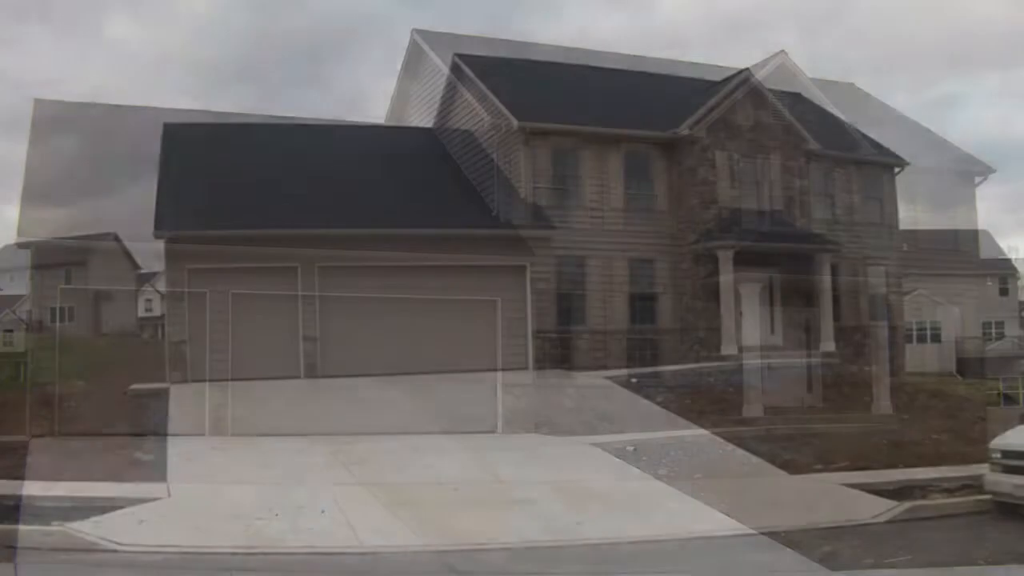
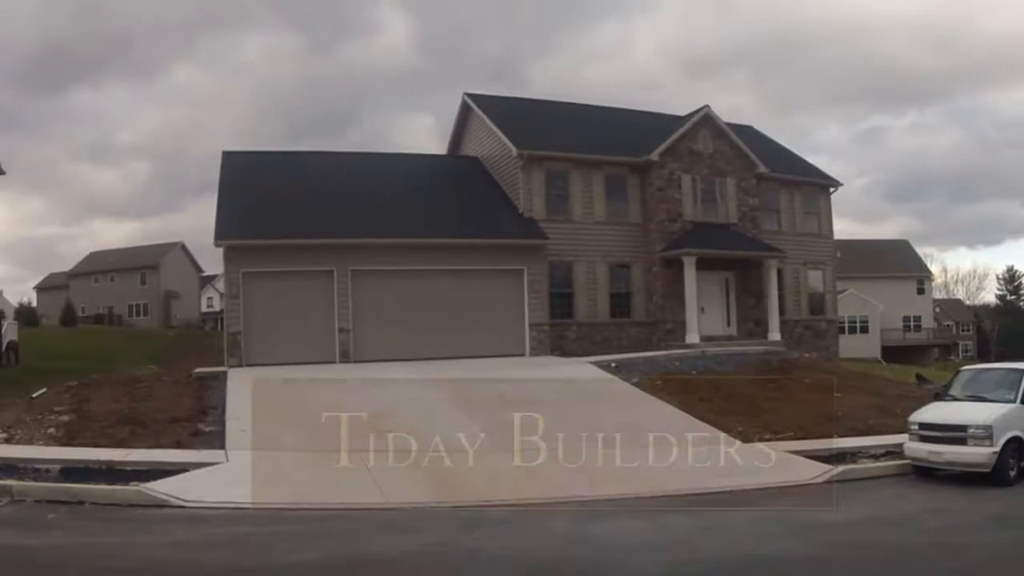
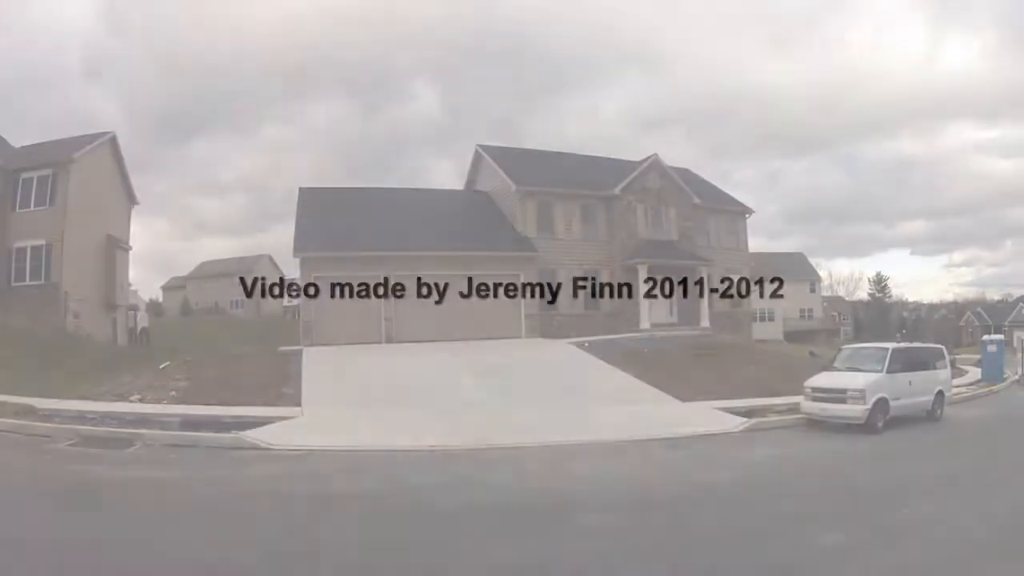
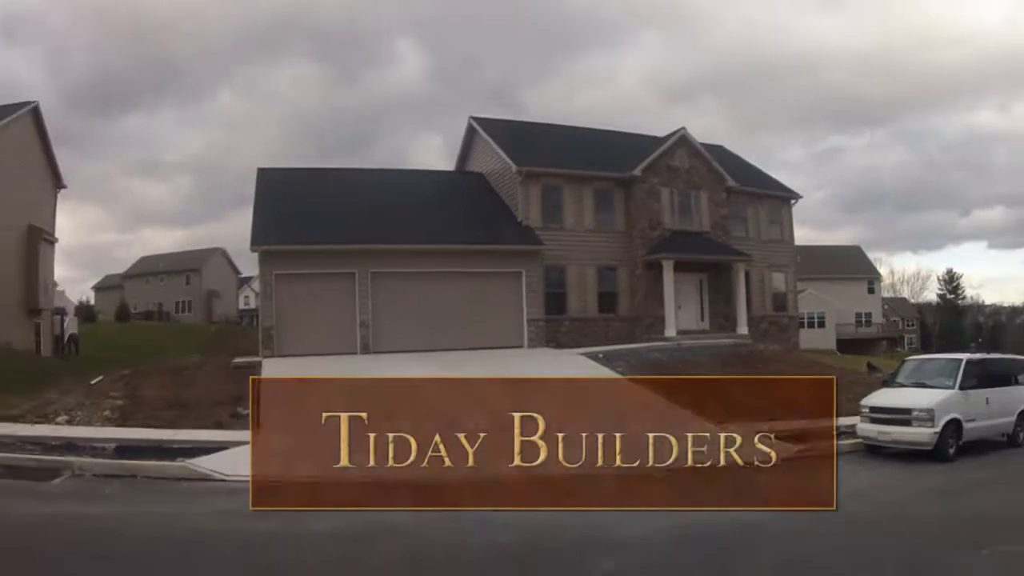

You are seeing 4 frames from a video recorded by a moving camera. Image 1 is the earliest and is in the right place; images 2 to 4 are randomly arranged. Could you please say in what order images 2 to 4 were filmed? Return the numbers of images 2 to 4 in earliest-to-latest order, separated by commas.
2, 4, 3
